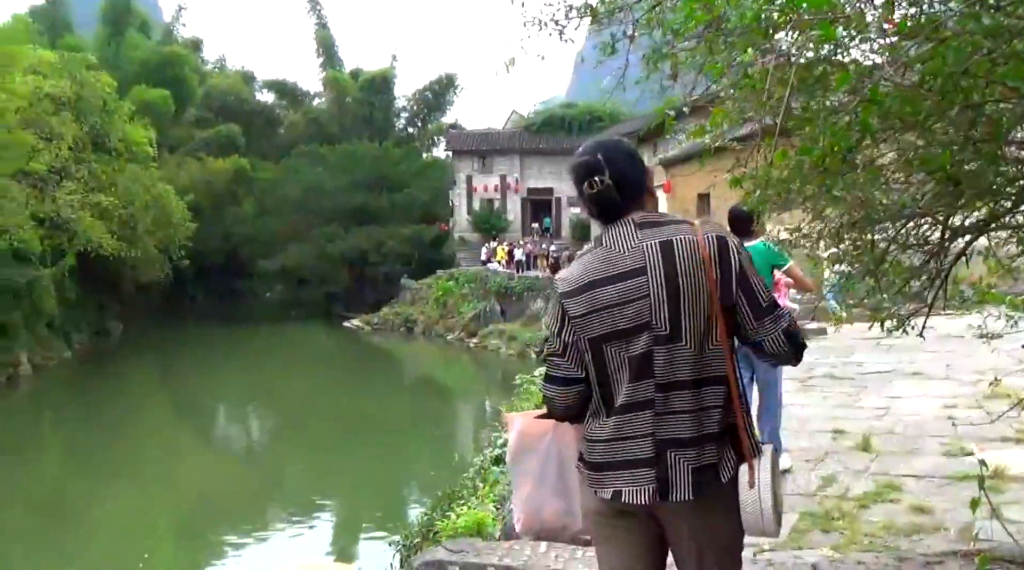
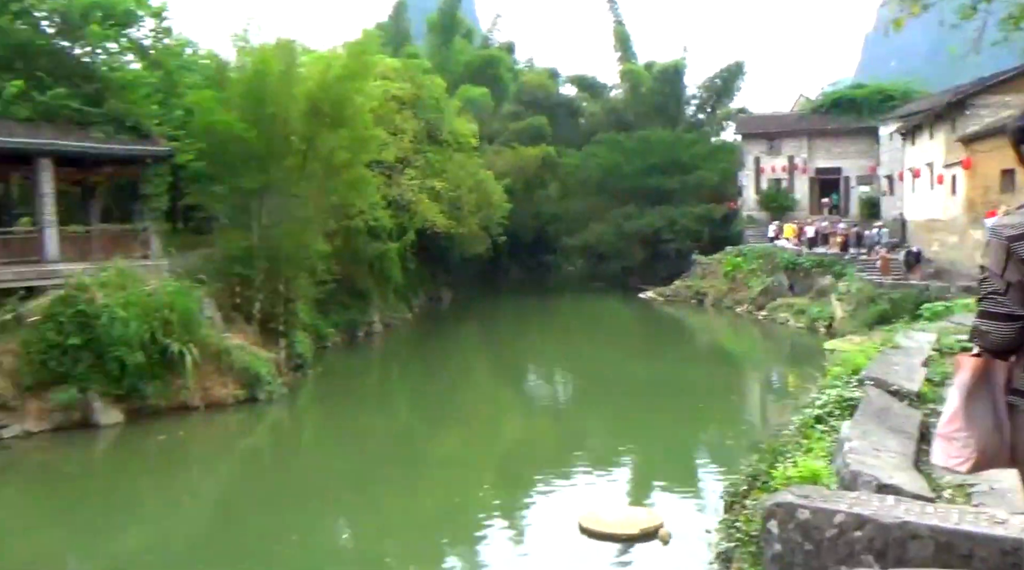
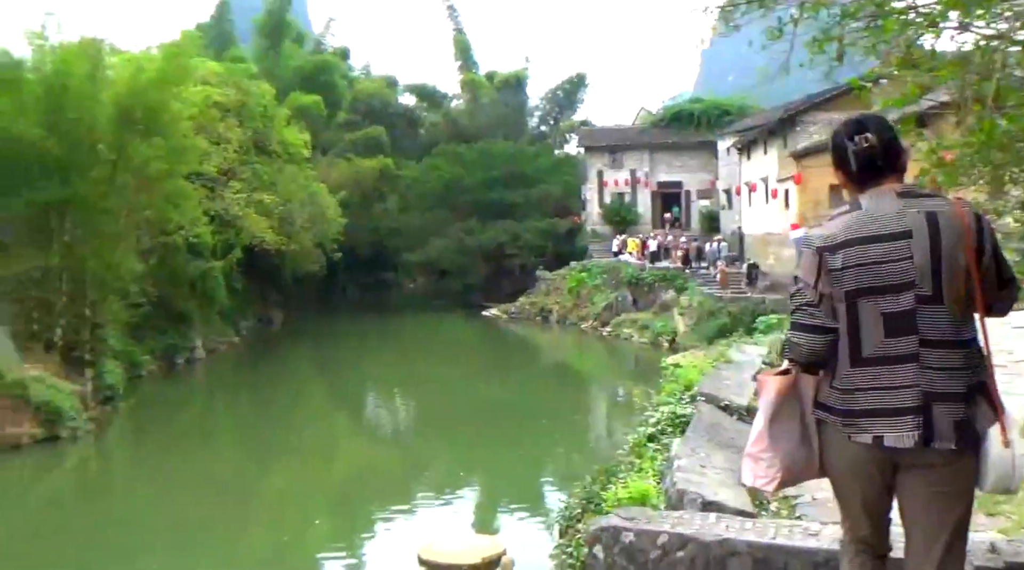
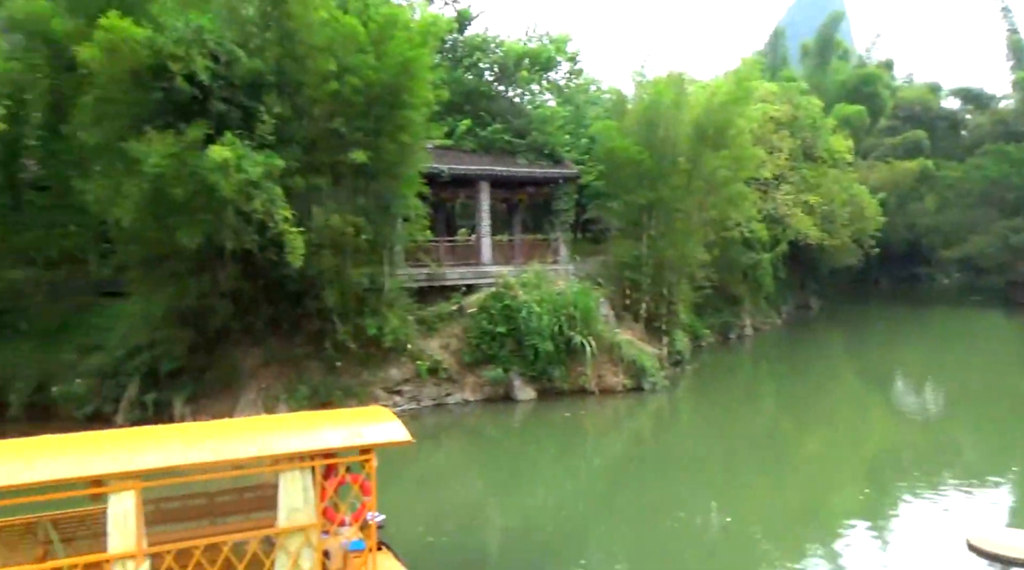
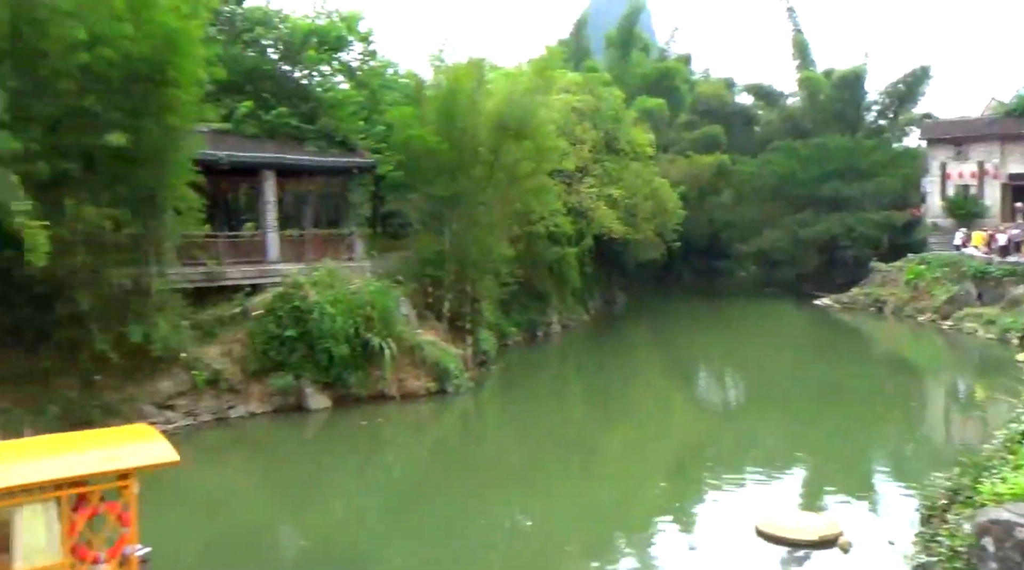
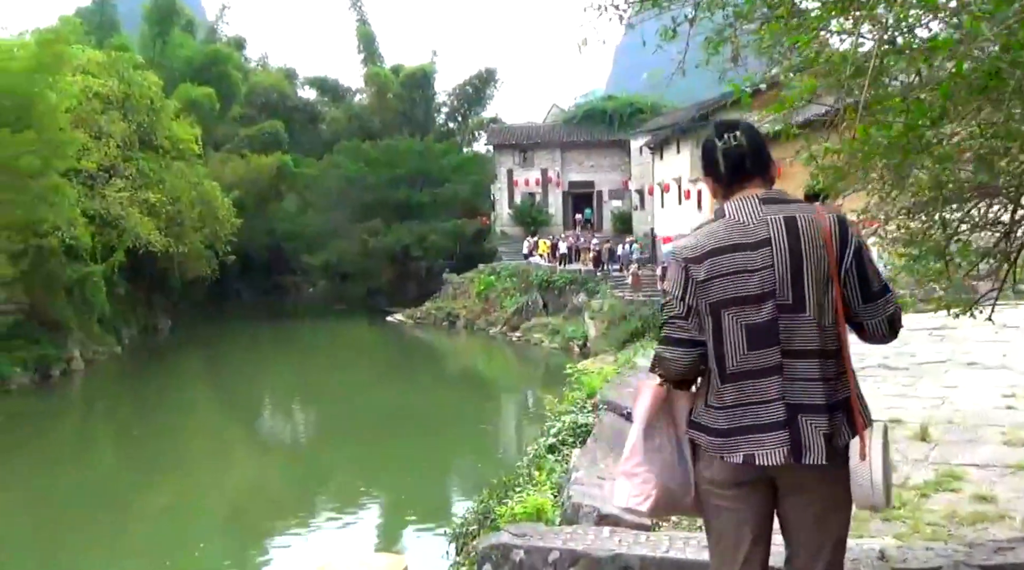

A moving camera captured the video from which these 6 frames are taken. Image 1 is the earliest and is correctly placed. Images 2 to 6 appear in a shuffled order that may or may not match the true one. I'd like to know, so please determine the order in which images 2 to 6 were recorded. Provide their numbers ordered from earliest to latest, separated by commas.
6, 3, 2, 5, 4
